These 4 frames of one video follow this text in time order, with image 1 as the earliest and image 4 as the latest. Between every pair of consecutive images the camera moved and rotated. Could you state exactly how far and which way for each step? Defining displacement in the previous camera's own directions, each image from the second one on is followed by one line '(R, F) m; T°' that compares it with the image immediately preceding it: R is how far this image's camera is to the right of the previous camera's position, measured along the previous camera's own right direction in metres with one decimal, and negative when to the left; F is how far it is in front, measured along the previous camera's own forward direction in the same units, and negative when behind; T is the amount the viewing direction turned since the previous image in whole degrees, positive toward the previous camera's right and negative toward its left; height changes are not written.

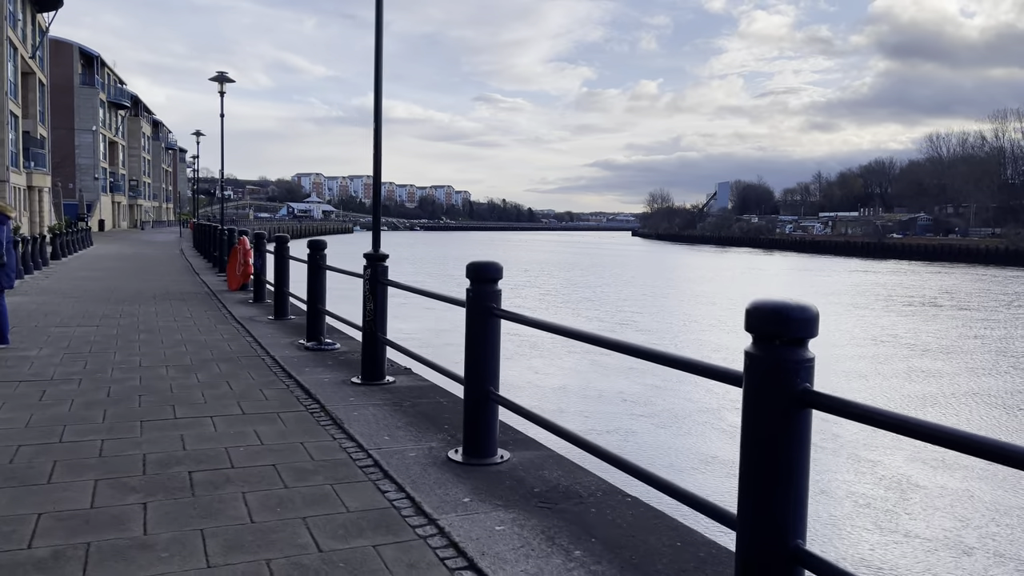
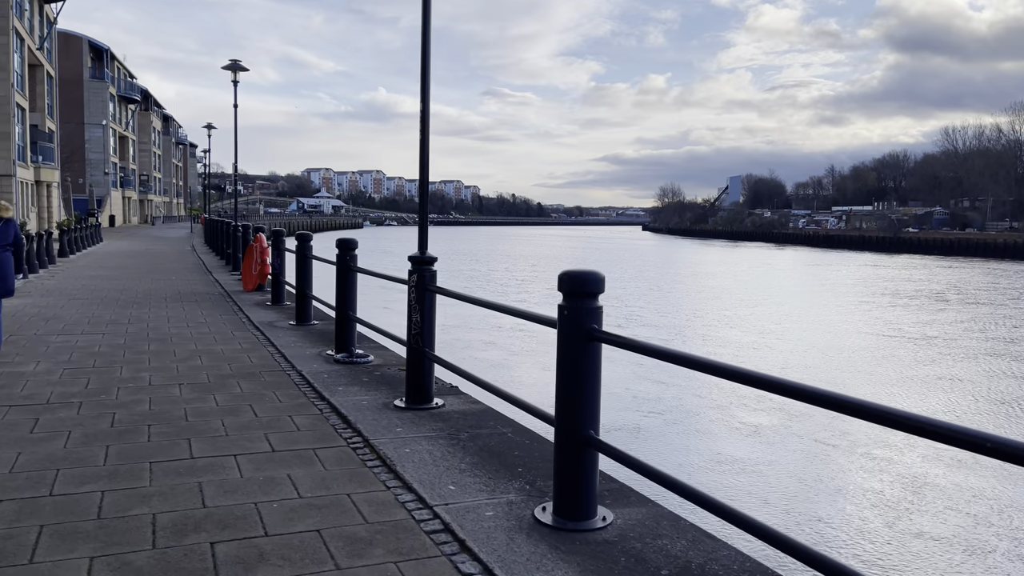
(-0.4, +0.8) m; -1°
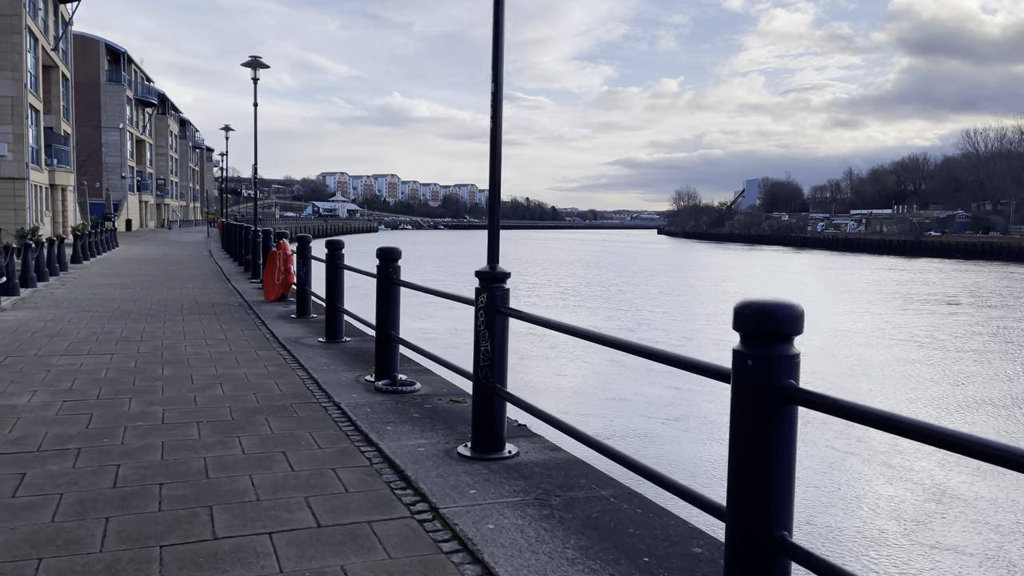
(-0.4, +0.9) m; -1°
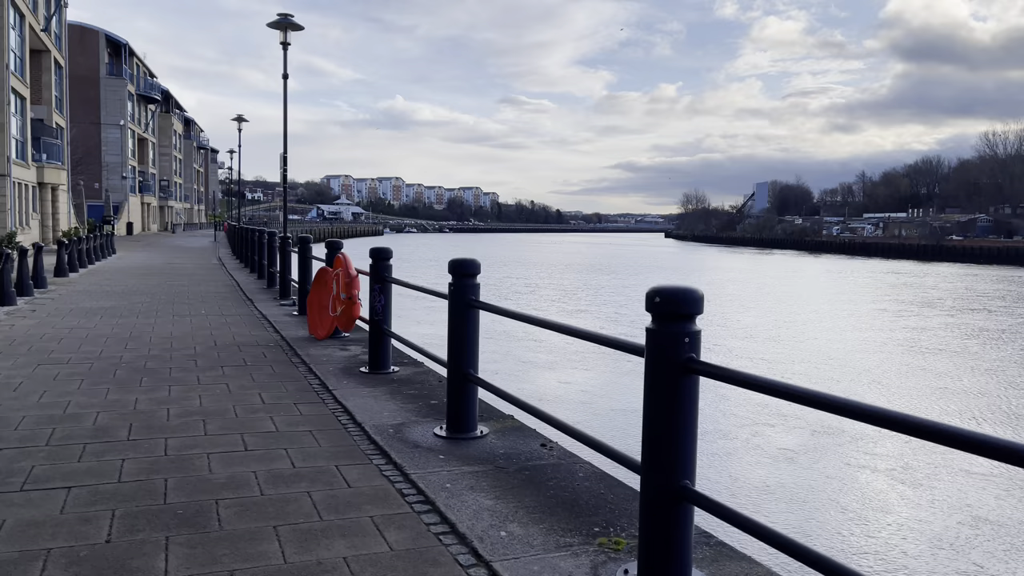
(-1.5, +3.3) m; 0°
